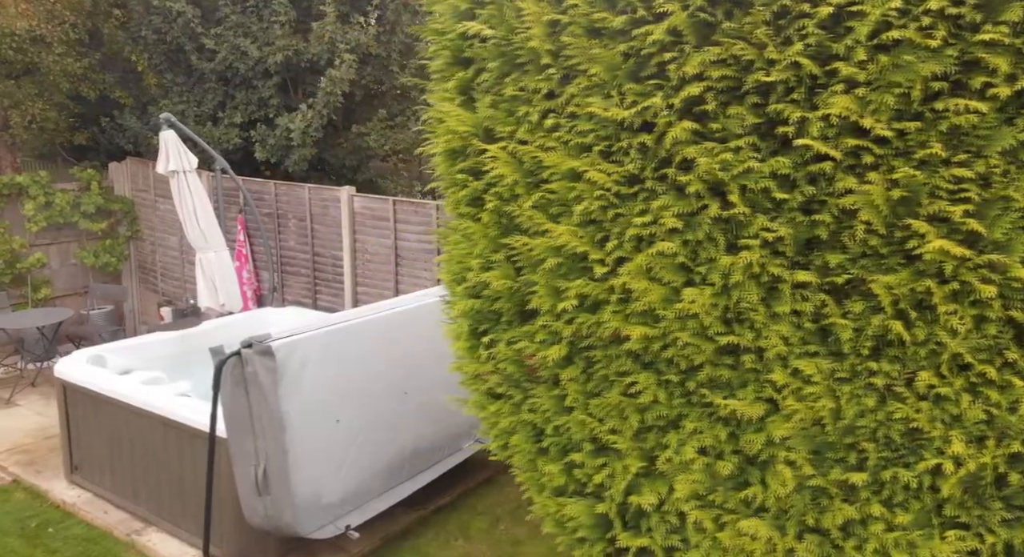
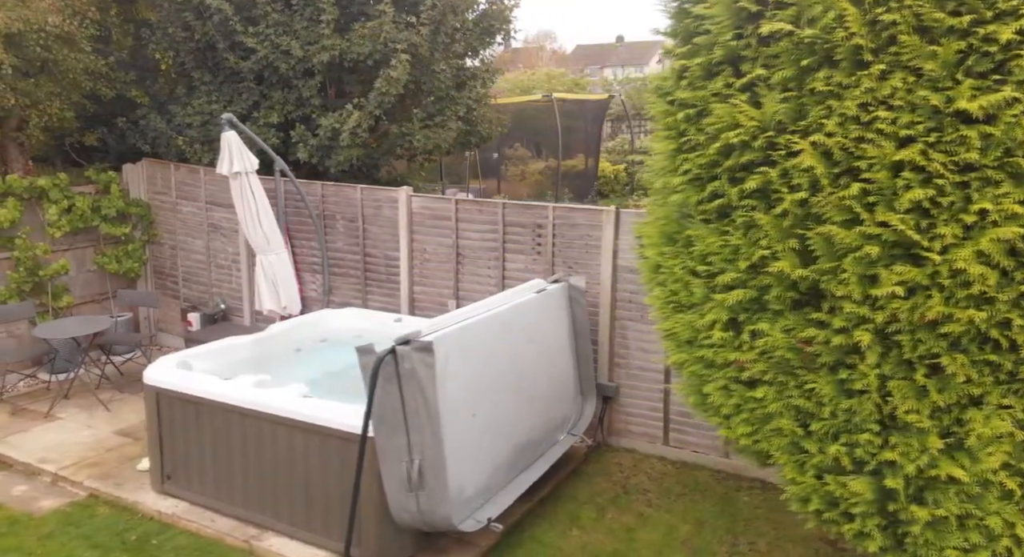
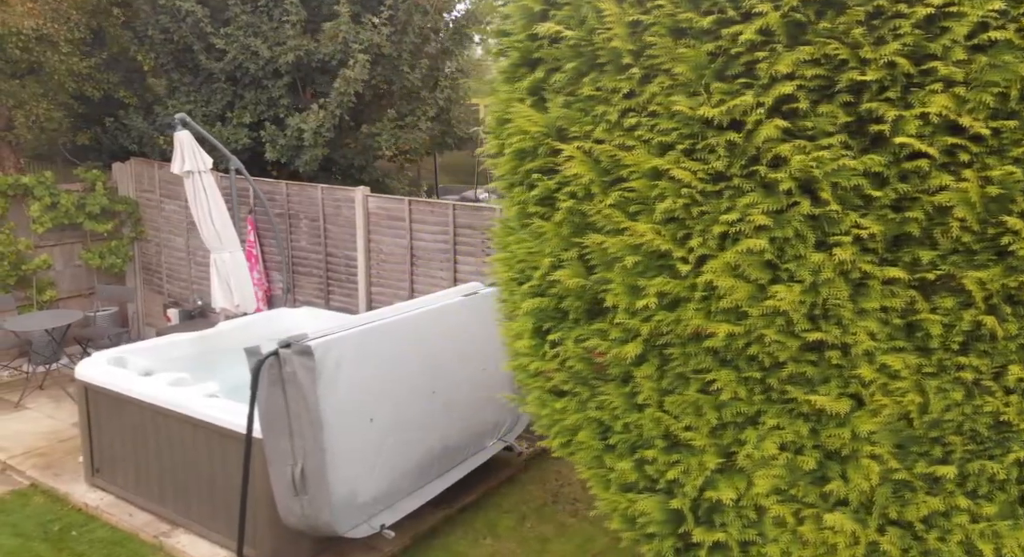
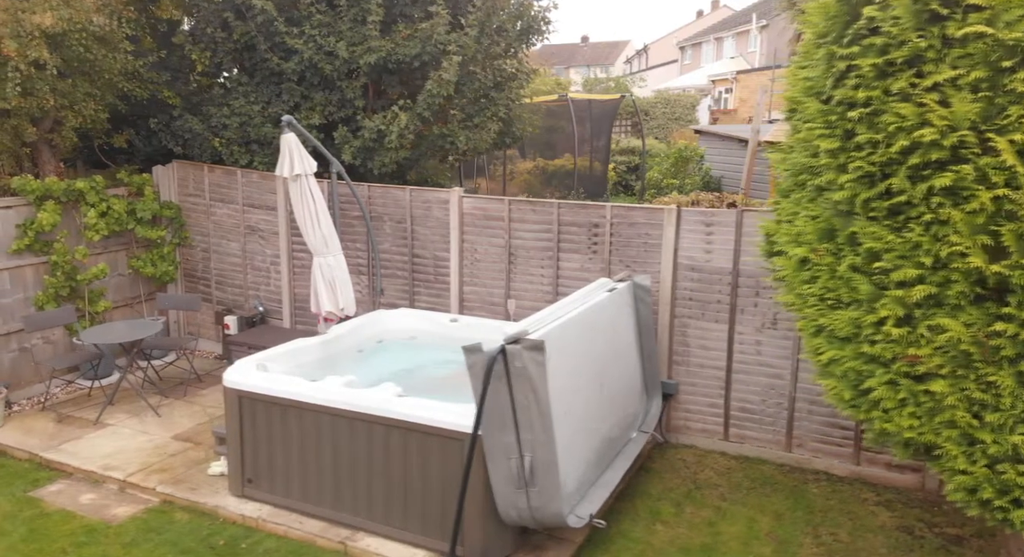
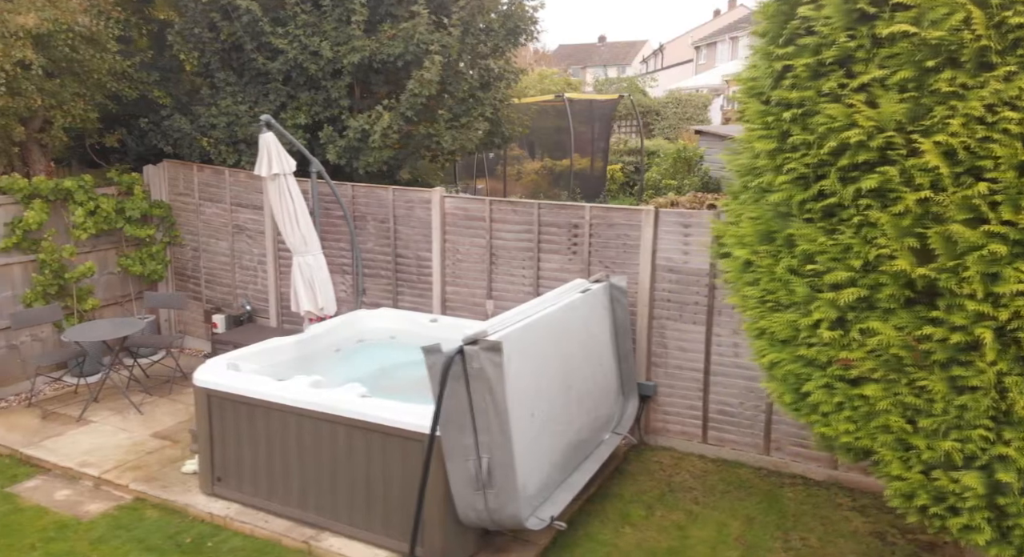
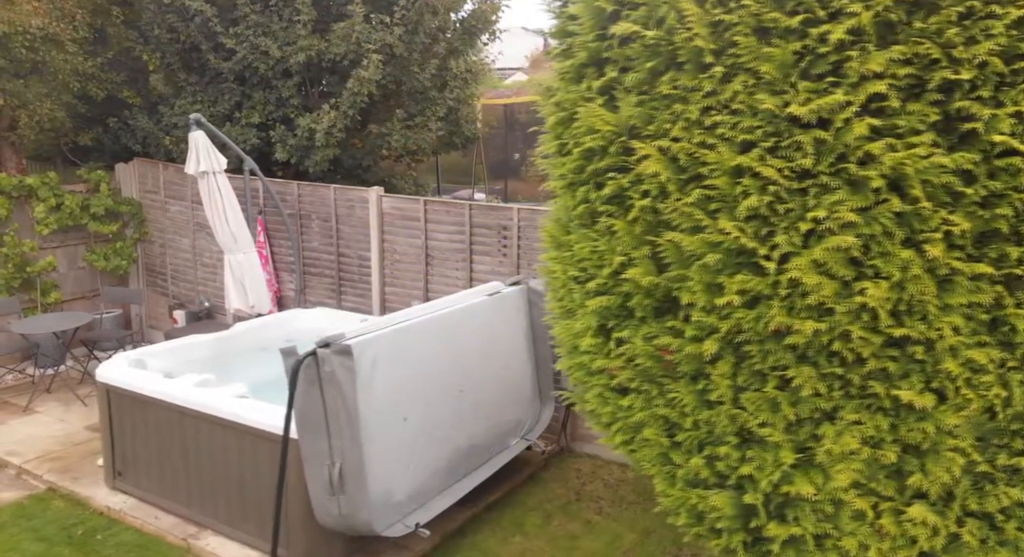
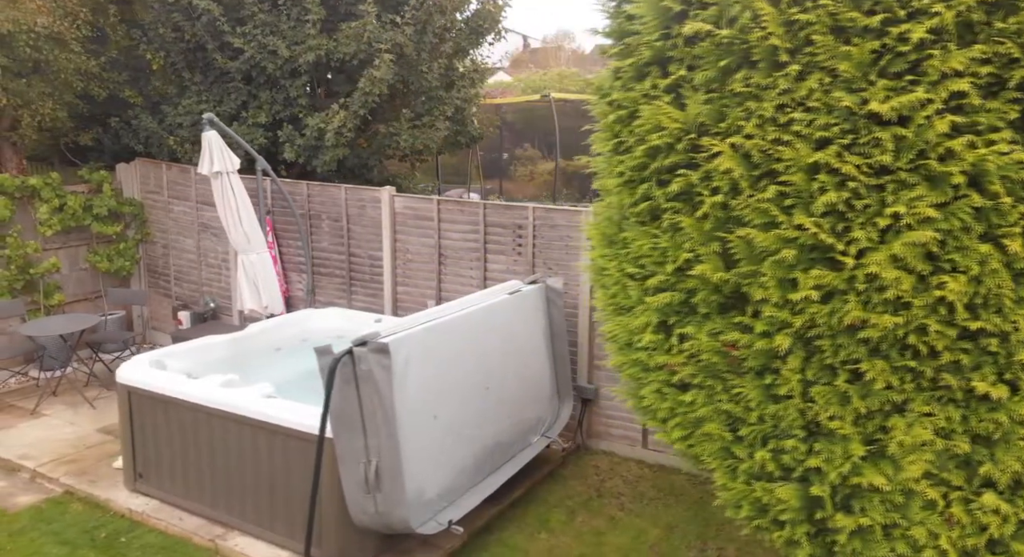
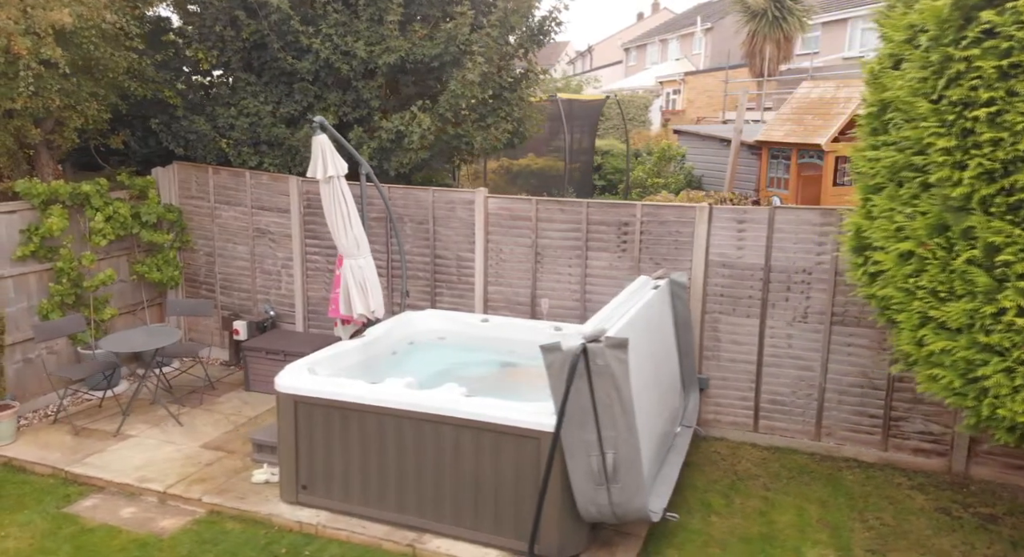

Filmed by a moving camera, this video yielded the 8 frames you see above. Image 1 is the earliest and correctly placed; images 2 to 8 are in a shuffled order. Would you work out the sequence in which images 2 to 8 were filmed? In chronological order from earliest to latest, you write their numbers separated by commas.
3, 6, 7, 2, 5, 4, 8
